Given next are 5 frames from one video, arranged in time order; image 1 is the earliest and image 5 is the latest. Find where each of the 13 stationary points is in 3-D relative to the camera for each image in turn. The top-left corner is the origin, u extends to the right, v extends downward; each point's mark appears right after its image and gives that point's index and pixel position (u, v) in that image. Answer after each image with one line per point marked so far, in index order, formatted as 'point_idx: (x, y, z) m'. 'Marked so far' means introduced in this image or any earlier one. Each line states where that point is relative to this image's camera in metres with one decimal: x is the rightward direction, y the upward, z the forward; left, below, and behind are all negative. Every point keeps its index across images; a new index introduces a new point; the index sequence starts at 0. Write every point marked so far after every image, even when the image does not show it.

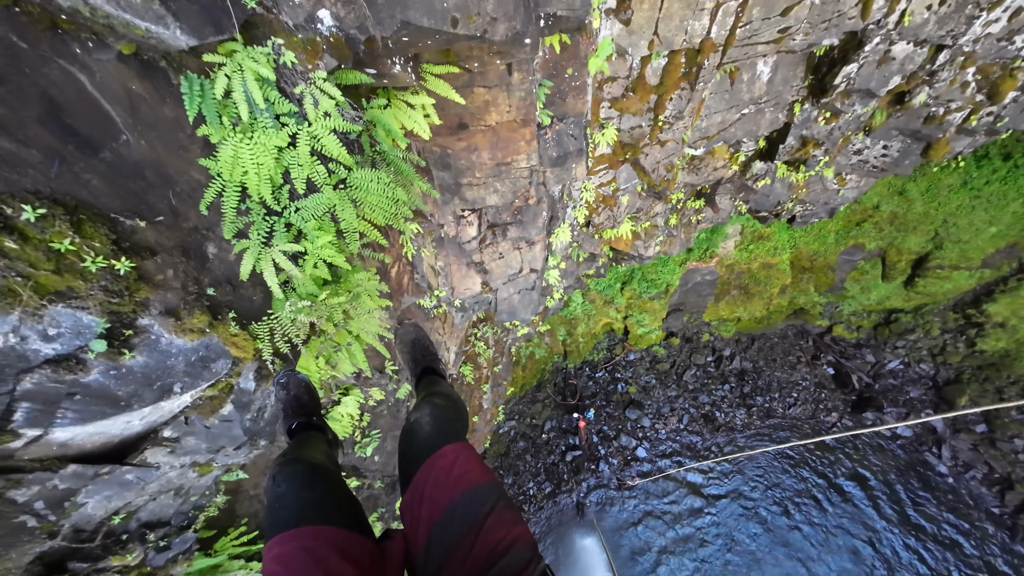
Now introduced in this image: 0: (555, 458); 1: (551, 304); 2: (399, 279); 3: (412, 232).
0: (+0.9, -3.8, +9.4) m
1: (+0.8, -0.8, +9.2) m
2: (-1.4, +0.1, +5.5) m
3: (-1.2, +0.7, +5.2) m
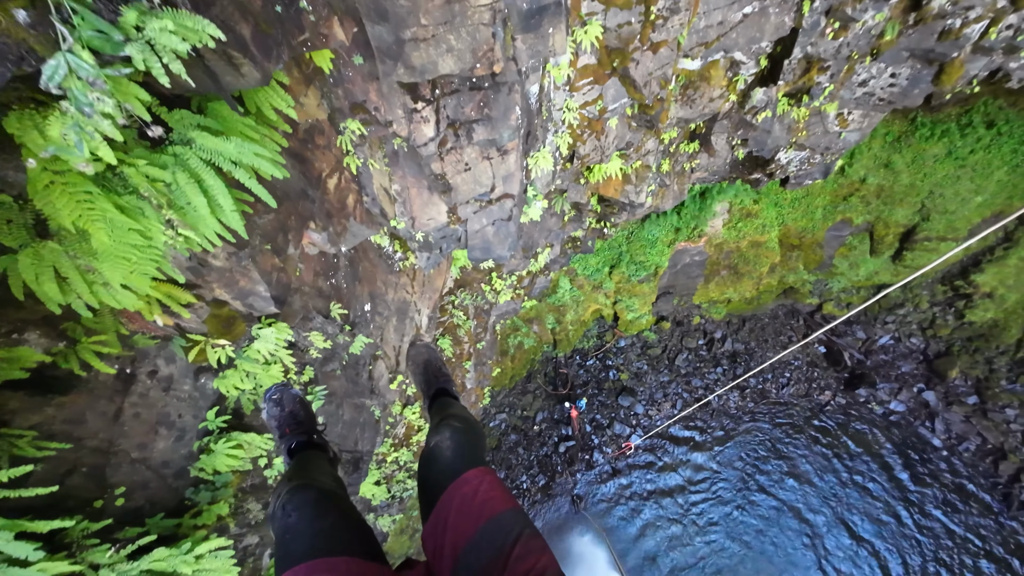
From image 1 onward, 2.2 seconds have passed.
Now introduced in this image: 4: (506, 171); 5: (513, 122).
0: (+0.7, -2.9, +8.5) m
1: (+0.4, +0.1, +8.2) m
2: (-1.8, +0.9, +4.5) m
3: (-1.5, +1.5, +4.2) m
4: (-0.1, +1.3, +4.8) m
5: (0.0, +1.7, +4.4) m
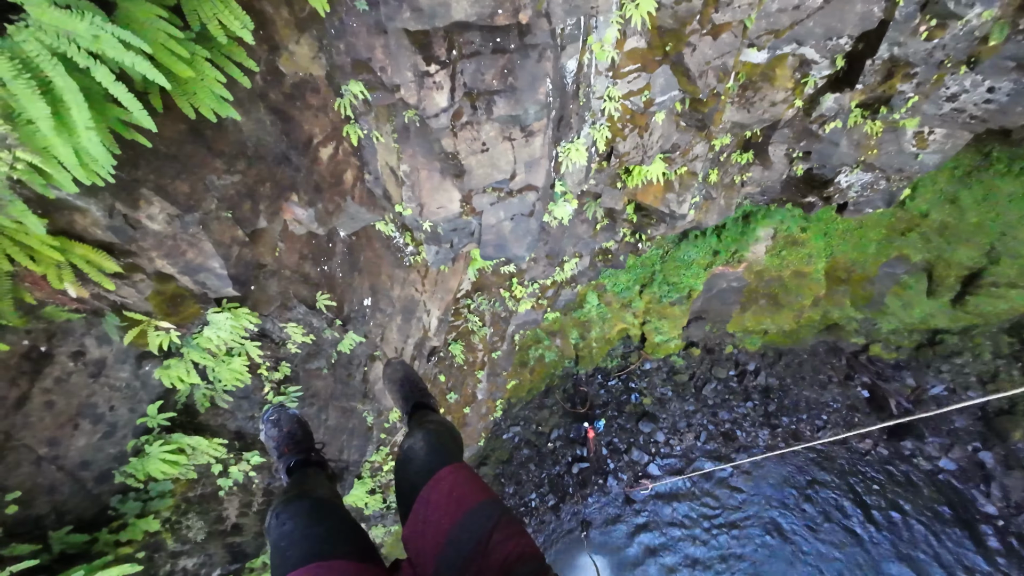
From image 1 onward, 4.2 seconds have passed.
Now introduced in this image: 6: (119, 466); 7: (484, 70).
0: (+0.7, -3.1, +7.6) m
1: (+0.8, -0.1, +7.4) m
2: (-1.6, +1.1, +3.9) m
3: (-1.3, +1.6, +3.6) m
4: (+0.2, +1.3, +4.2) m
5: (+0.2, +1.6, +3.7) m
6: (-2.9, -1.3, +3.2) m
7: (-0.2, +1.8, +3.6) m
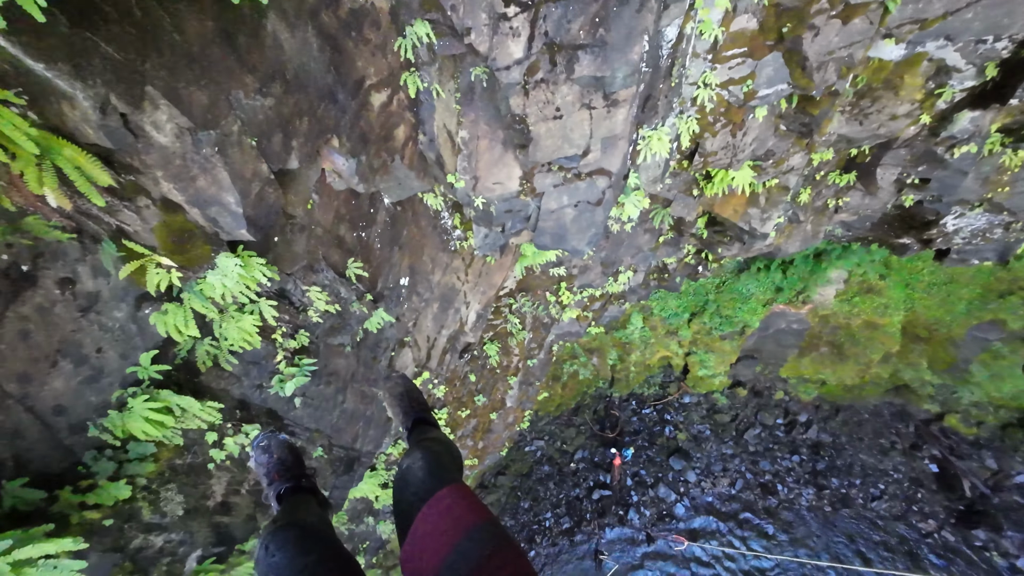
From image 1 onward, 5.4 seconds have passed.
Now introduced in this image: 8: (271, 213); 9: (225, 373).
0: (+1.1, -3.2, +6.9) m
1: (+1.5, -0.2, +6.7) m
2: (-1.0, +1.3, +3.4) m
3: (-0.7, +1.8, +3.1) m
4: (+0.8, +1.3, +3.5) m
5: (+0.9, +1.7, +3.1) m
6: (-2.7, -0.8, +2.8) m
7: (+0.4, +1.8, +3.0) m
8: (-1.7, +0.5, +3.0) m
9: (-2.1, -0.6, +3.2) m
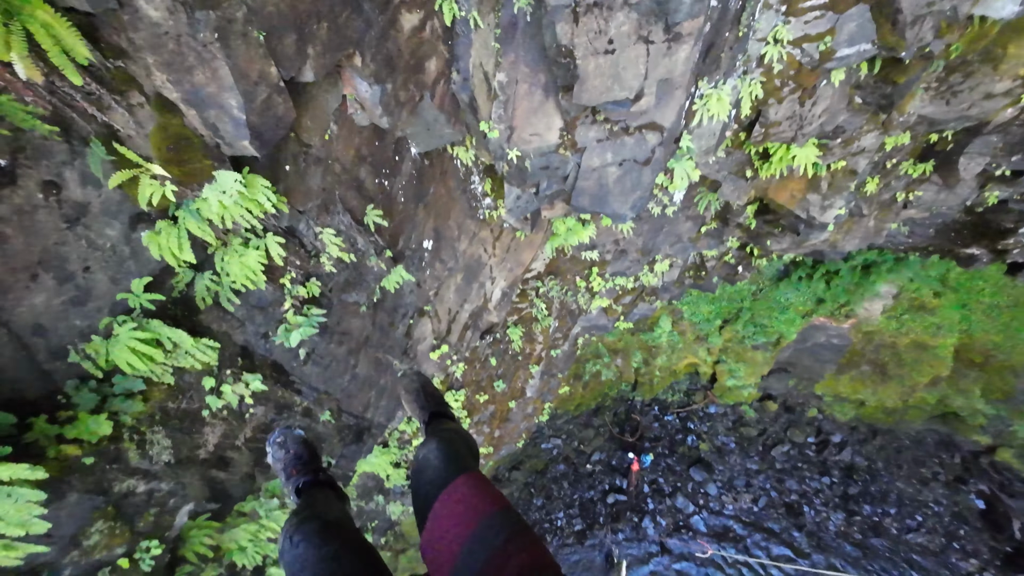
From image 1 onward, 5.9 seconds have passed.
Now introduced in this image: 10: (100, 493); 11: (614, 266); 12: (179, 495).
0: (+1.3, -3.0, +6.4) m
1: (+1.9, 0.0, +6.3) m
2: (-0.7, +1.7, +3.1) m
3: (-0.4, +2.2, +2.8) m
4: (+1.1, +1.5, +3.1) m
5: (+1.2, +1.9, +2.7) m
6: (-2.5, -0.4, +2.6) m
7: (+0.7, +2.1, +2.6) m
8: (-1.4, +0.9, +2.7) m
9: (-2.0, -0.2, +3.0) m
10: (-2.6, -1.3, +2.7) m
11: (+1.4, +0.4, +5.7) m
12: (-2.3, -1.5, +3.1) m
